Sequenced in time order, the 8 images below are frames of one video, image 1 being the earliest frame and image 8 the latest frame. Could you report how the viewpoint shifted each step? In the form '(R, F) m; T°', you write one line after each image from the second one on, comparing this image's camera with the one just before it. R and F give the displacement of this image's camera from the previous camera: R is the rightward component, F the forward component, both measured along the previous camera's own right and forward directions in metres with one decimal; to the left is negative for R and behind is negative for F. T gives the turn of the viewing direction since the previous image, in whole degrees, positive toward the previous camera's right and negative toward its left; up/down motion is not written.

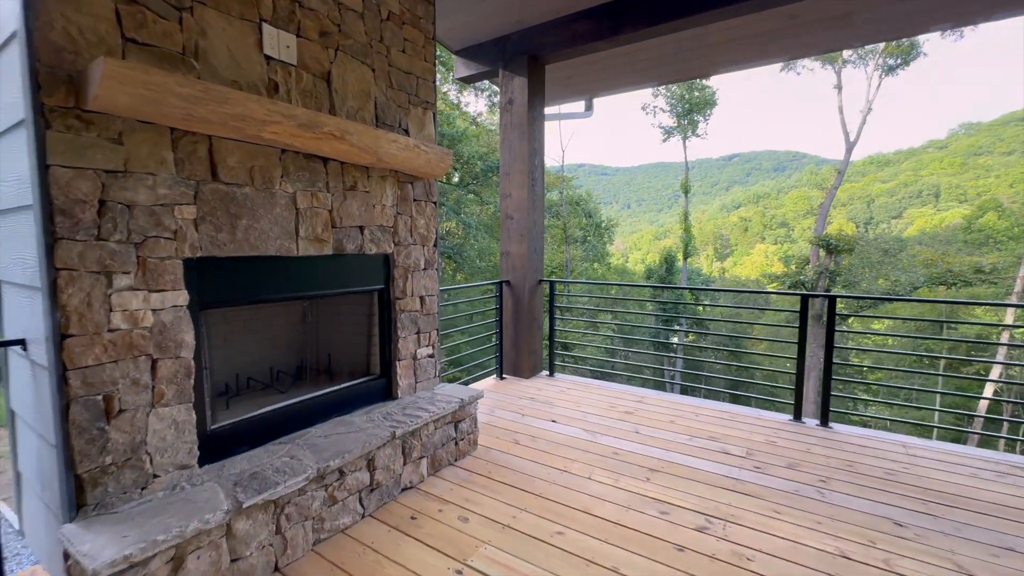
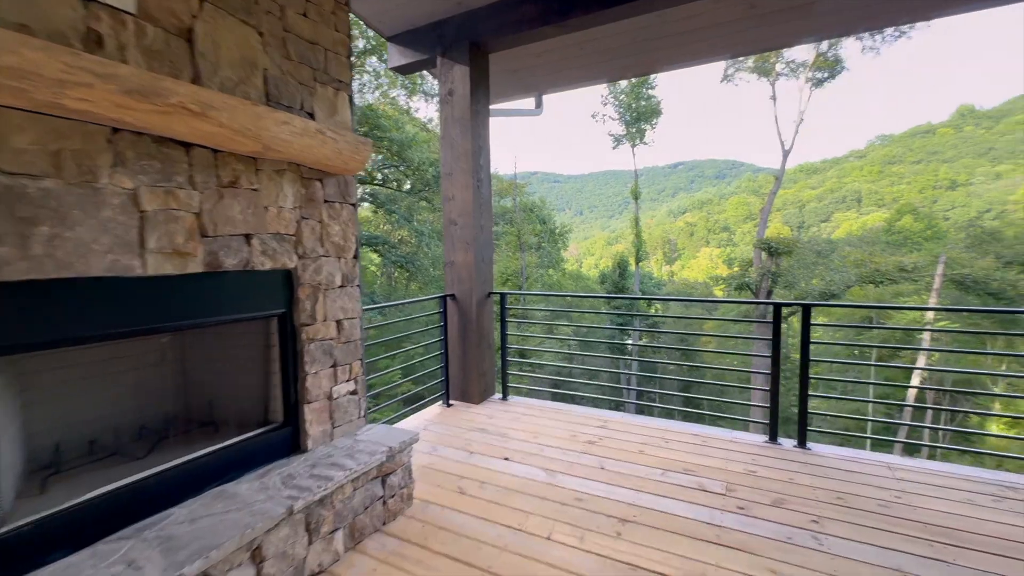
(+0.1, +0.3) m; +5°
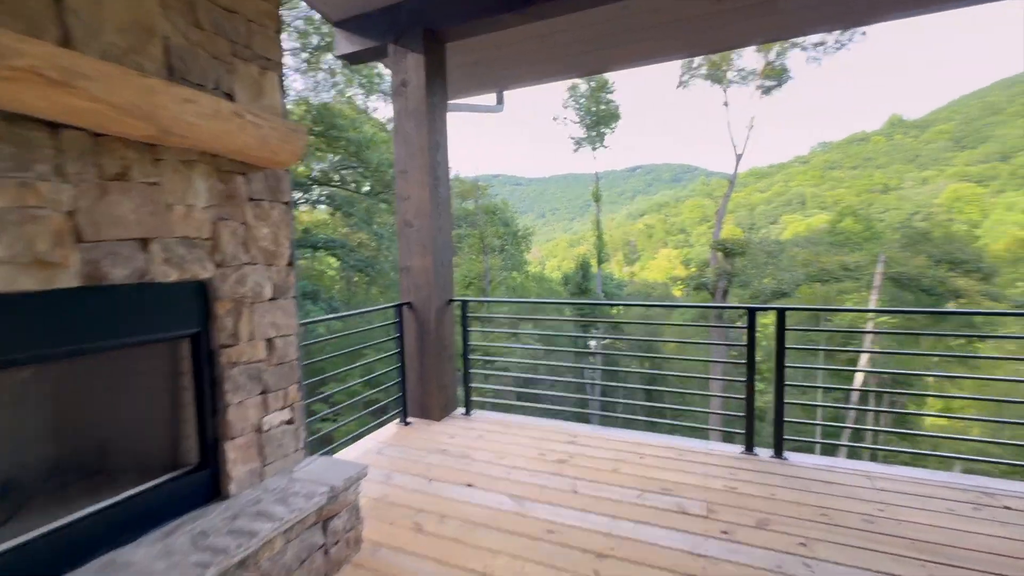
(0.0, +0.2) m; +4°
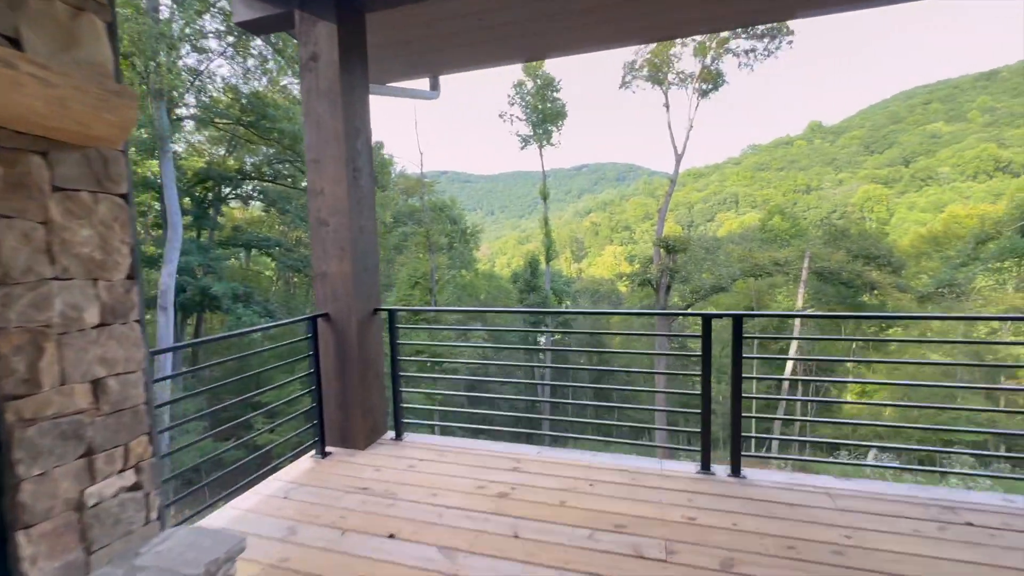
(+0.1, +0.3) m; +6°
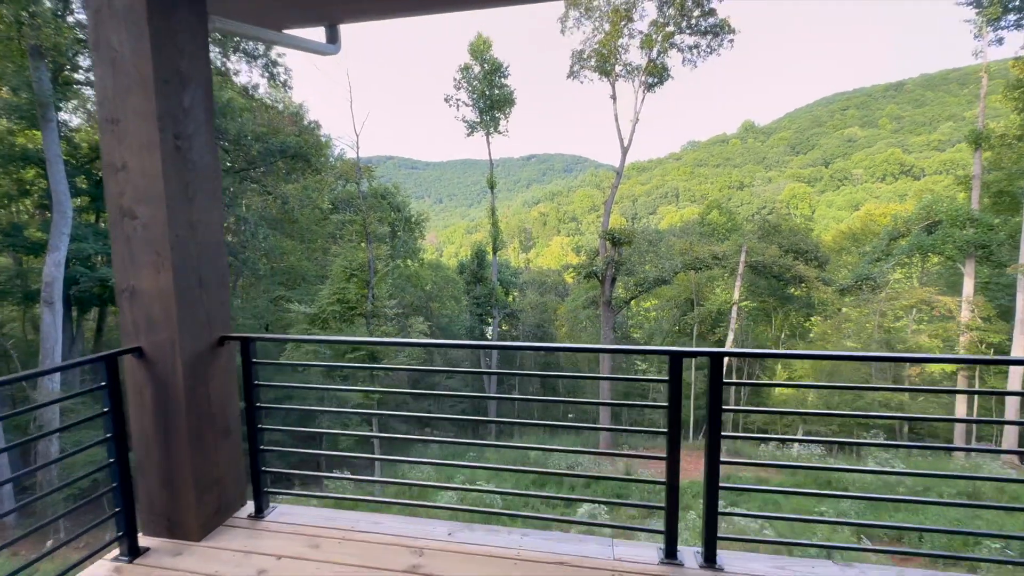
(+0.1, +0.5) m; +6°
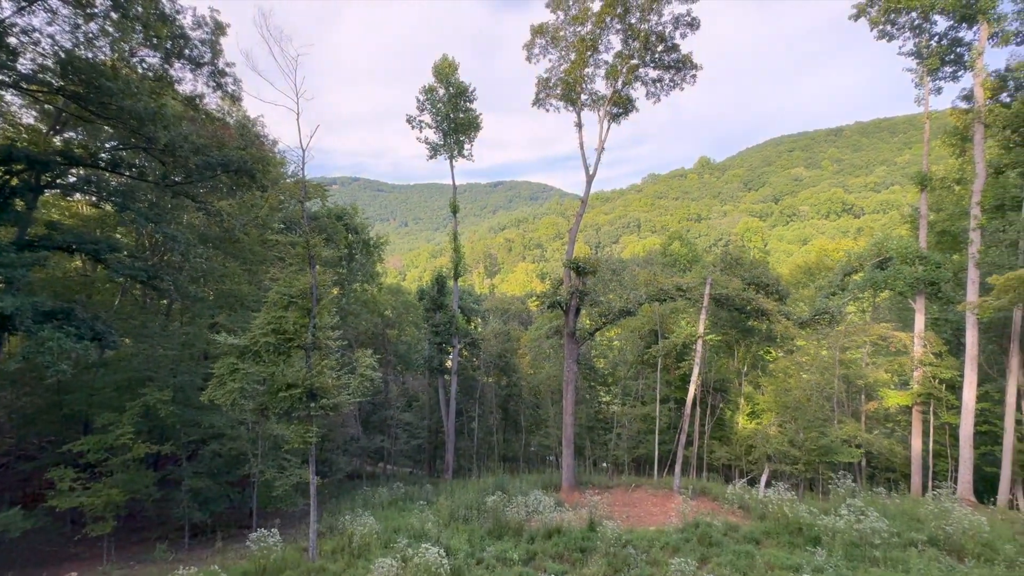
(+0.2, +1.0) m; +4°
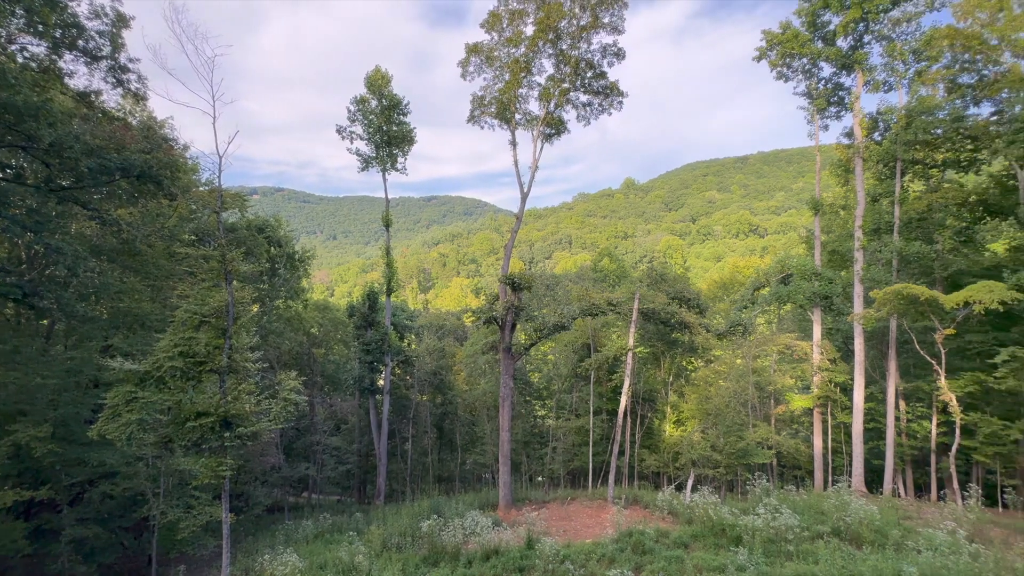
(0.0, +0.4) m; +7°
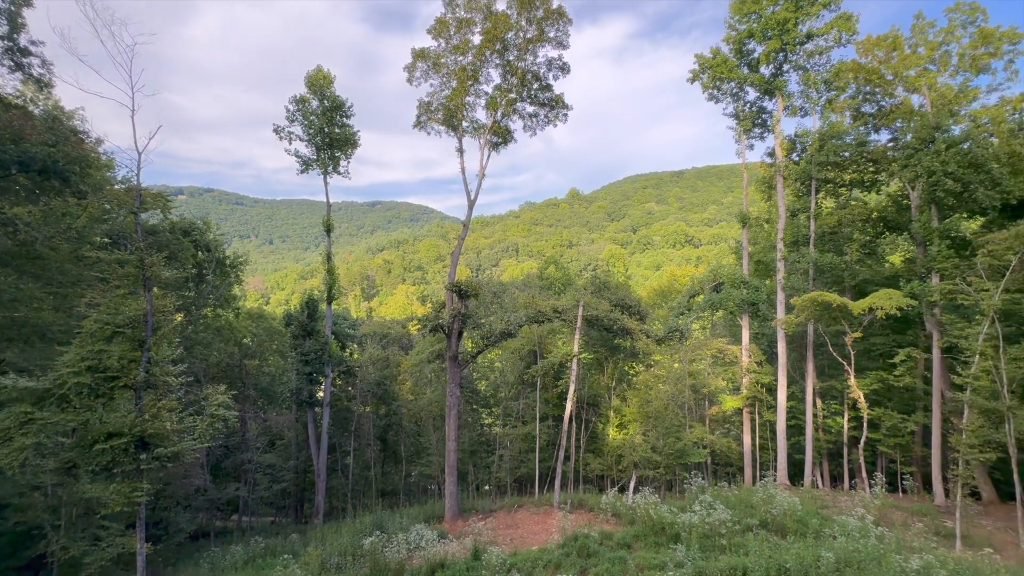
(0.0, +0.3) m; +6°
